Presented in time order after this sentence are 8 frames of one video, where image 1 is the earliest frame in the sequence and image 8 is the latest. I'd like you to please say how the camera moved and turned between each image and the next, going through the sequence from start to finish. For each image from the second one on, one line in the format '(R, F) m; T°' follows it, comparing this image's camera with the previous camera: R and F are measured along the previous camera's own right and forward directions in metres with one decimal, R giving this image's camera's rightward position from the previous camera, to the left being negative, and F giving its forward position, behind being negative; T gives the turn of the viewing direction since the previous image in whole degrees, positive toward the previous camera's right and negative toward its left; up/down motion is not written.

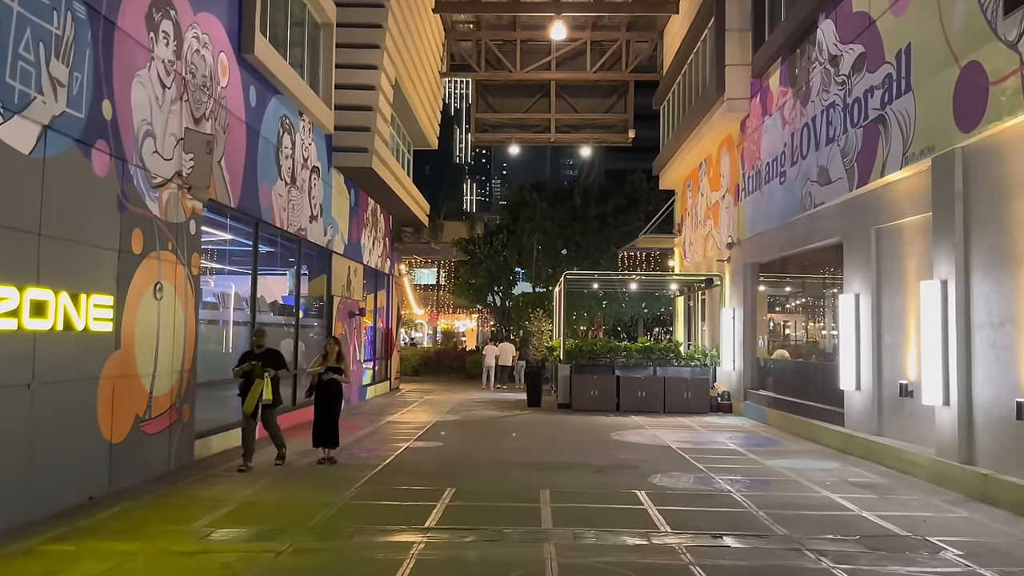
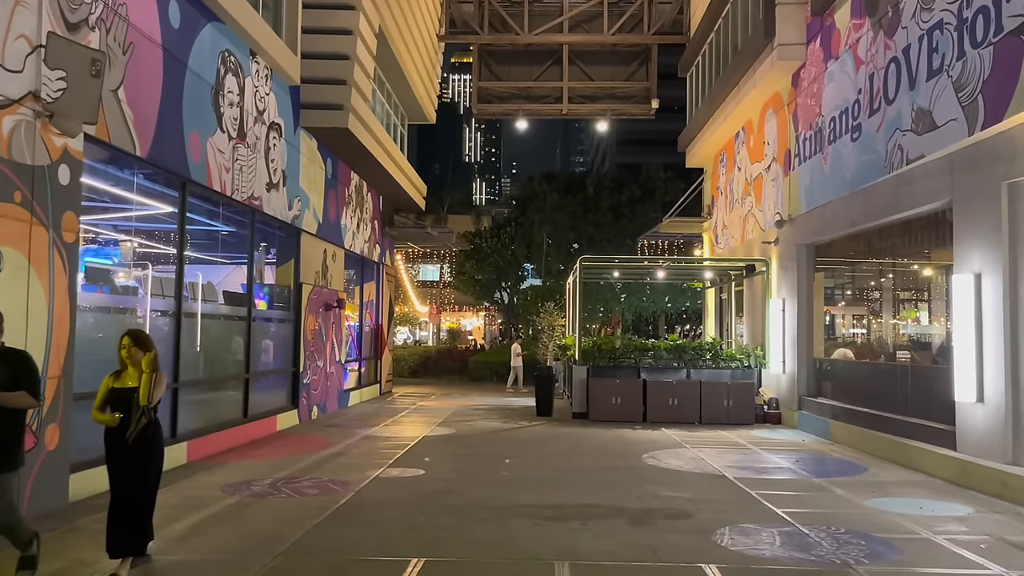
(+0.1, +2.7) m; -1°
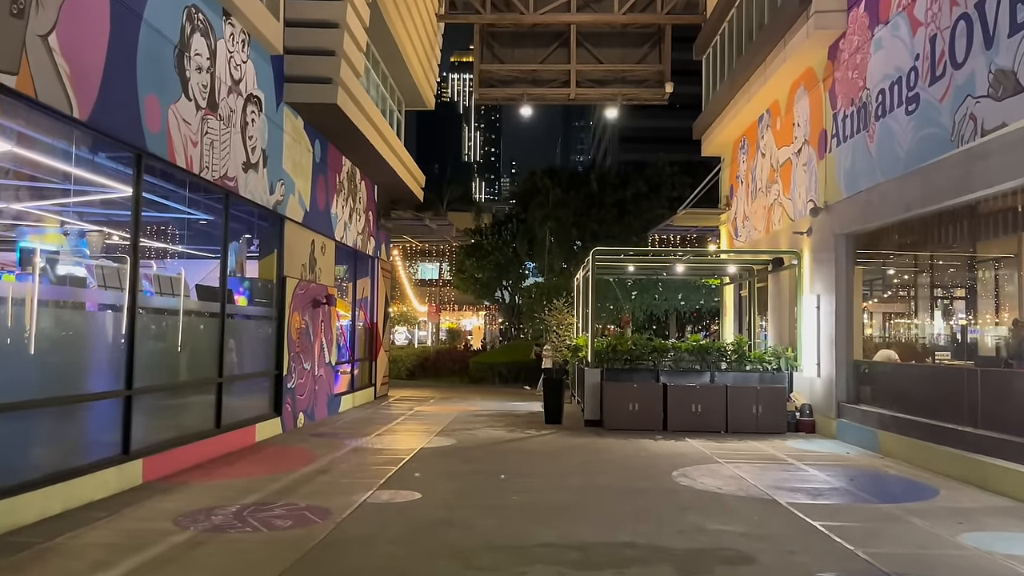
(-0.1, +1.3) m; 0°
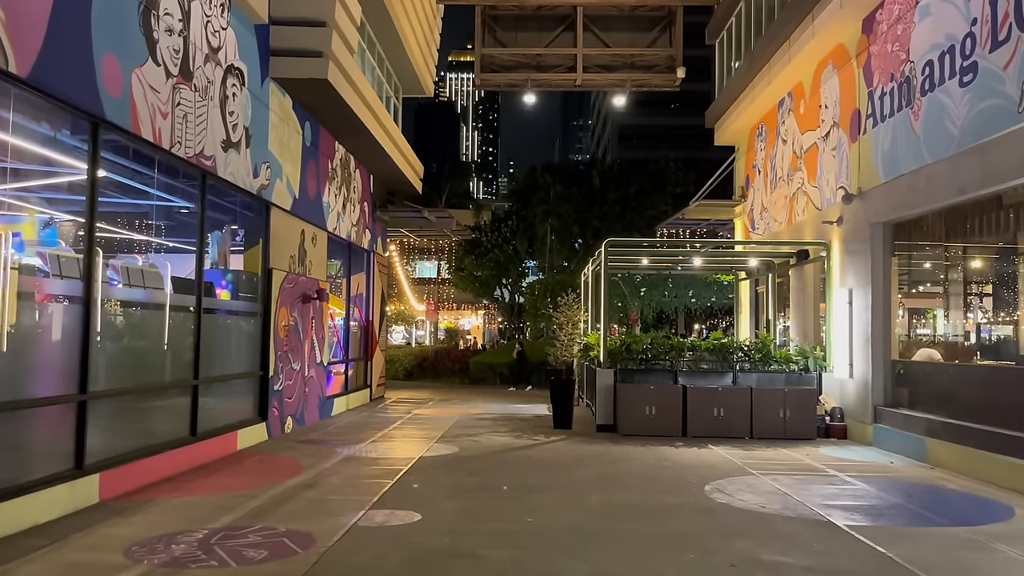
(-0.1, +1.0) m; 0°
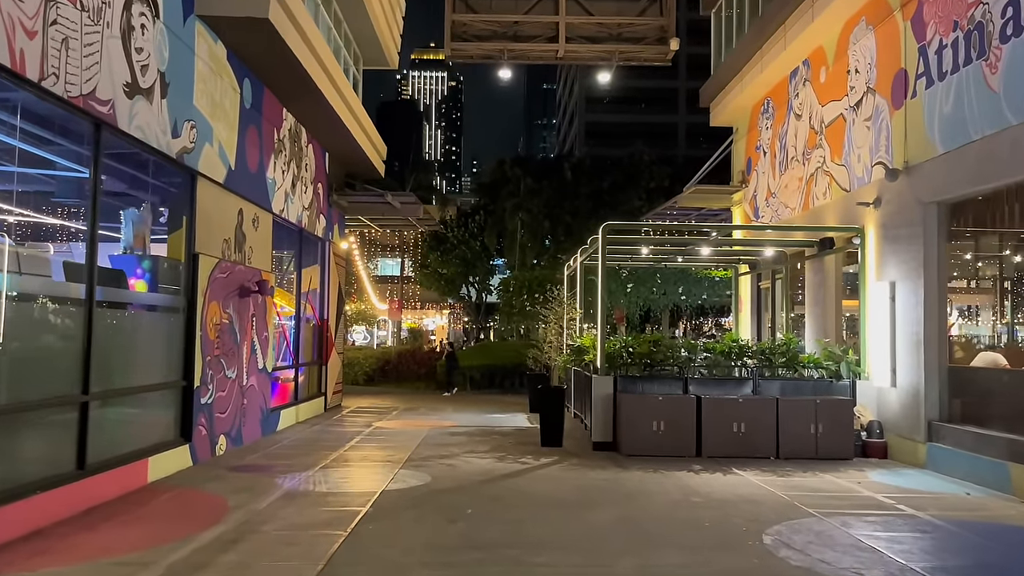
(-0.2, +2.0) m; +3°
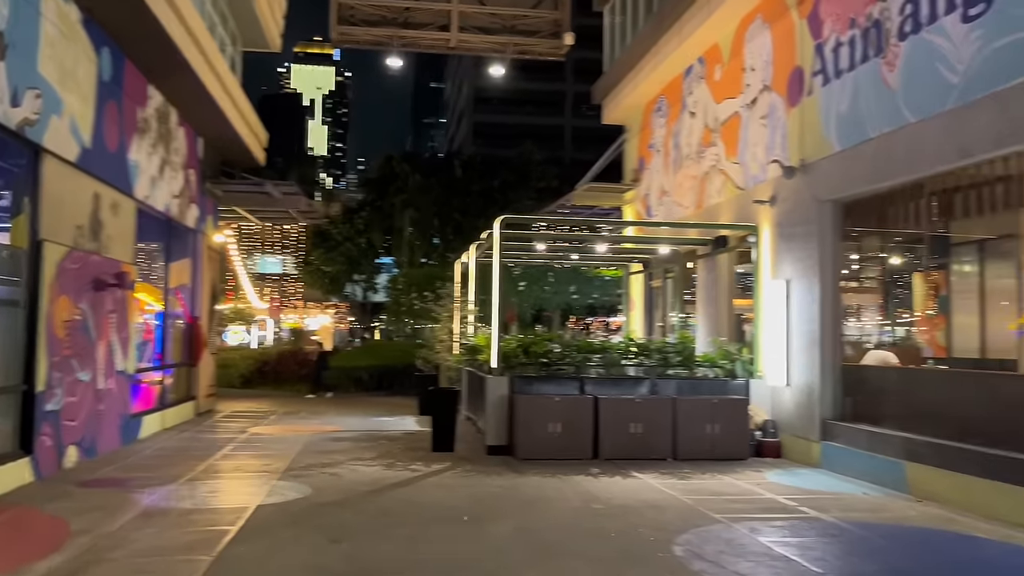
(0.0, +0.6) m; +8°
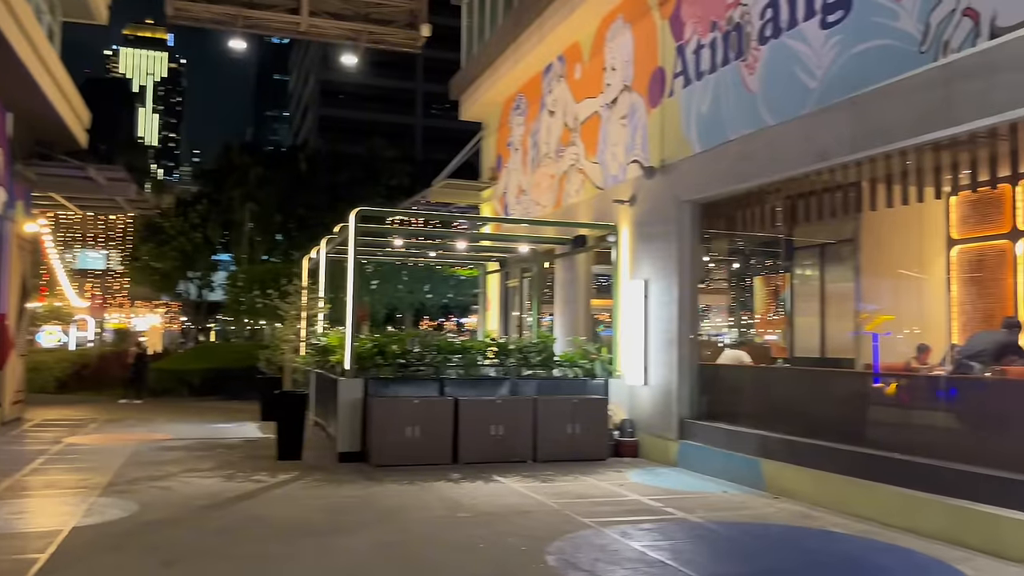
(-0.1, +0.4) m; +10°
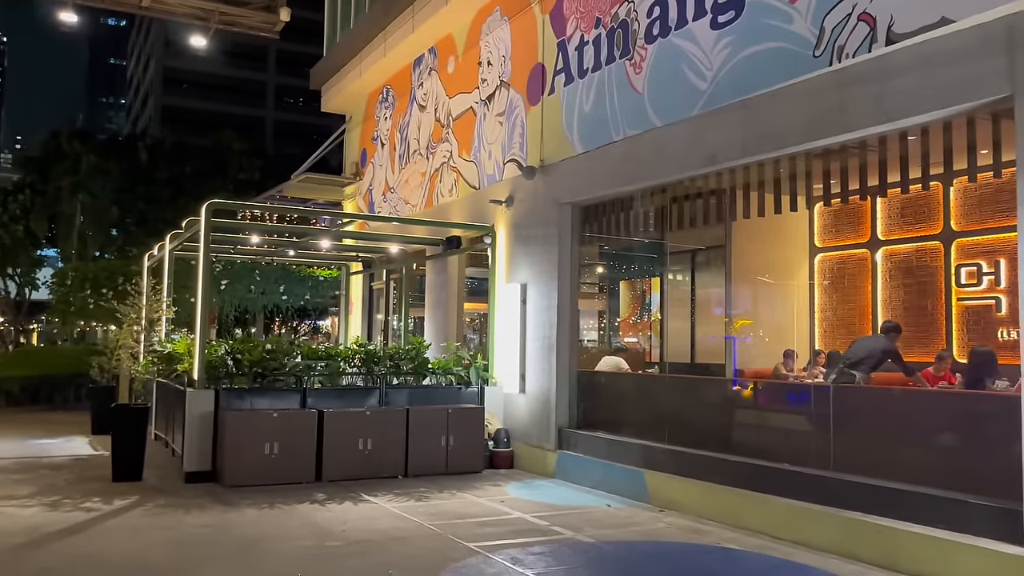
(-0.2, +0.5) m; +10°
